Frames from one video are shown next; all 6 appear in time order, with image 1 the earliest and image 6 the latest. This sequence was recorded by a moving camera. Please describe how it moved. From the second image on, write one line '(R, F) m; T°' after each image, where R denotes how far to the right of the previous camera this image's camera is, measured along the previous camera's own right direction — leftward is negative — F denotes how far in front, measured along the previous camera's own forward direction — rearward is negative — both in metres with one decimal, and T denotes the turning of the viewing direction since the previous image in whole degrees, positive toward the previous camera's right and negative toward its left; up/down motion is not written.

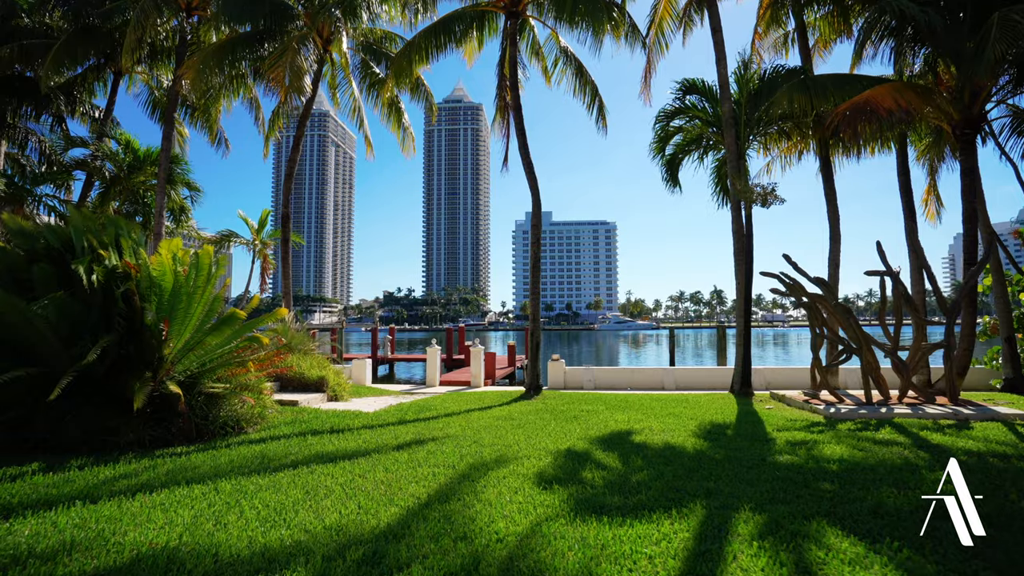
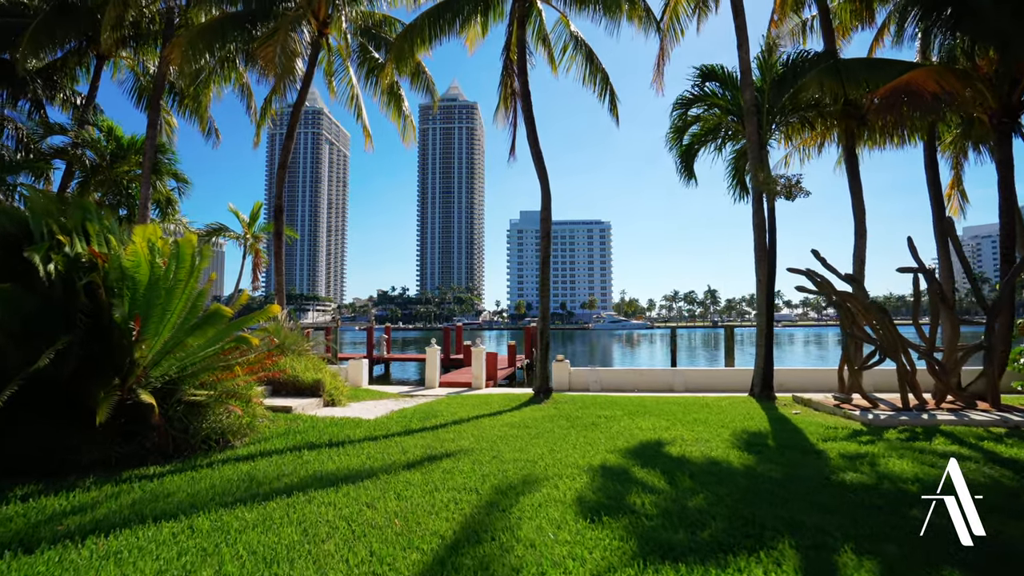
(-0.3, +0.7) m; +1°
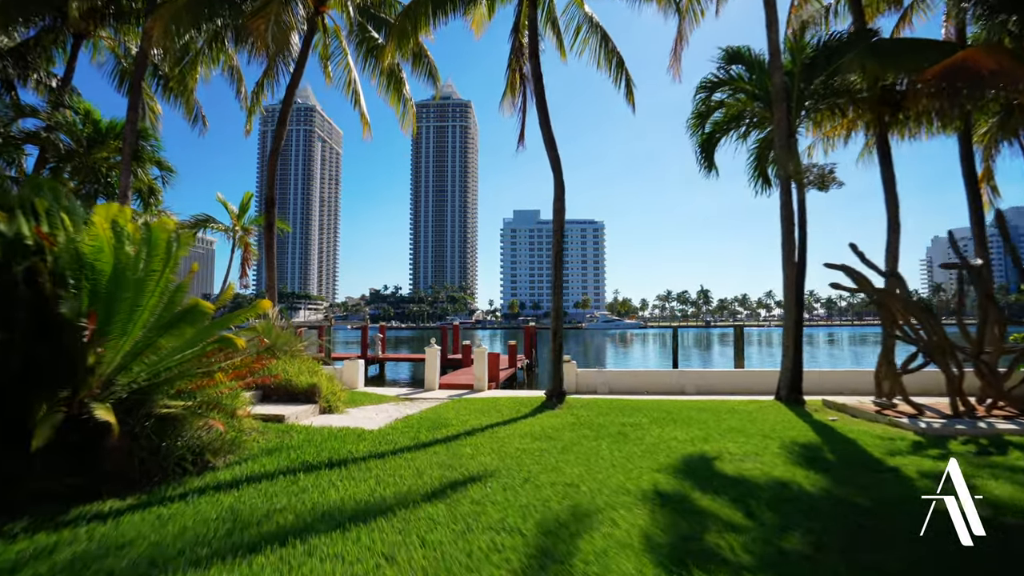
(-0.3, +0.8) m; +1°
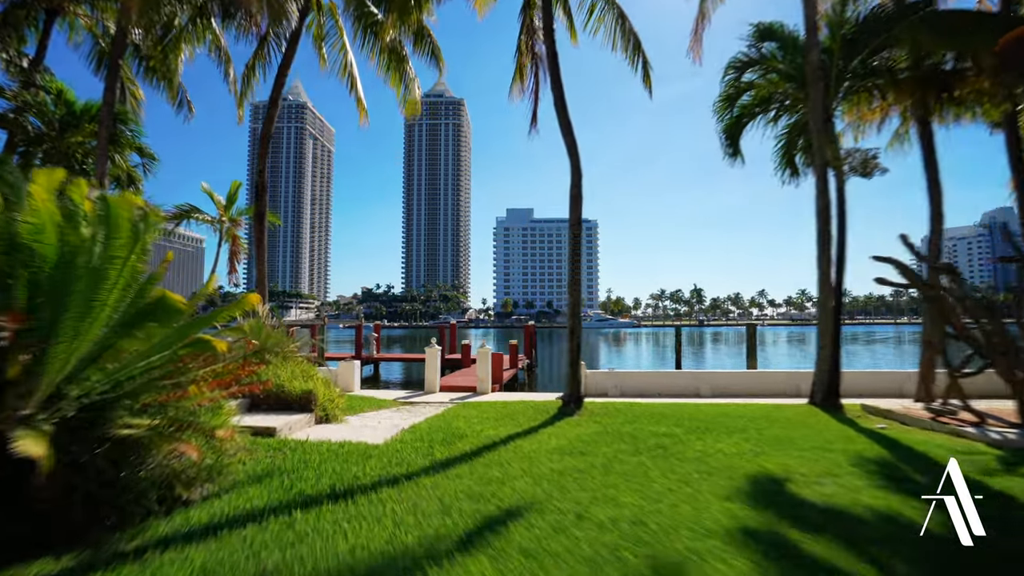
(-0.4, +0.8) m; +1°
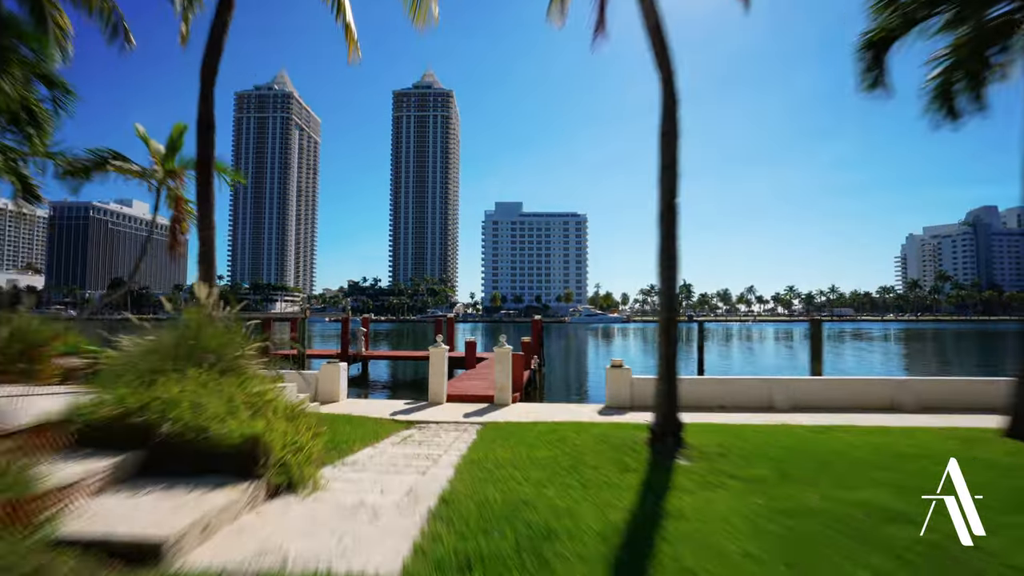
(-0.9, +3.0) m; +1°
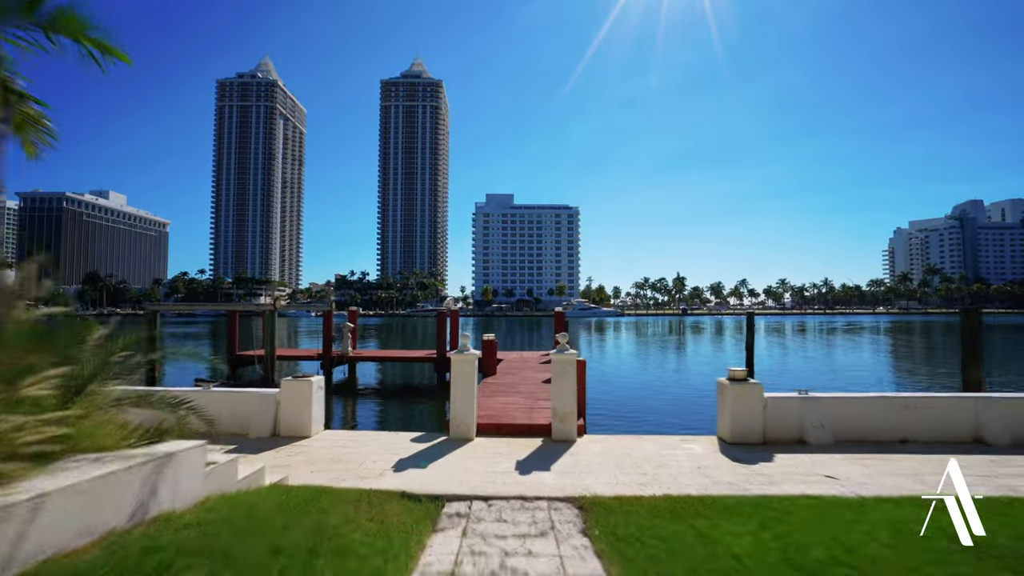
(-1.2, +4.2) m; +1°
